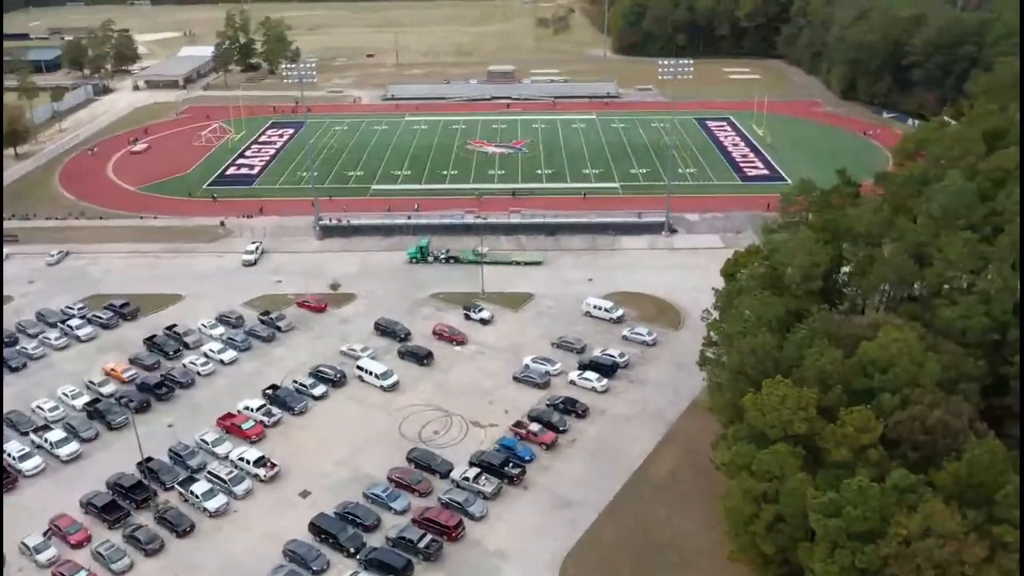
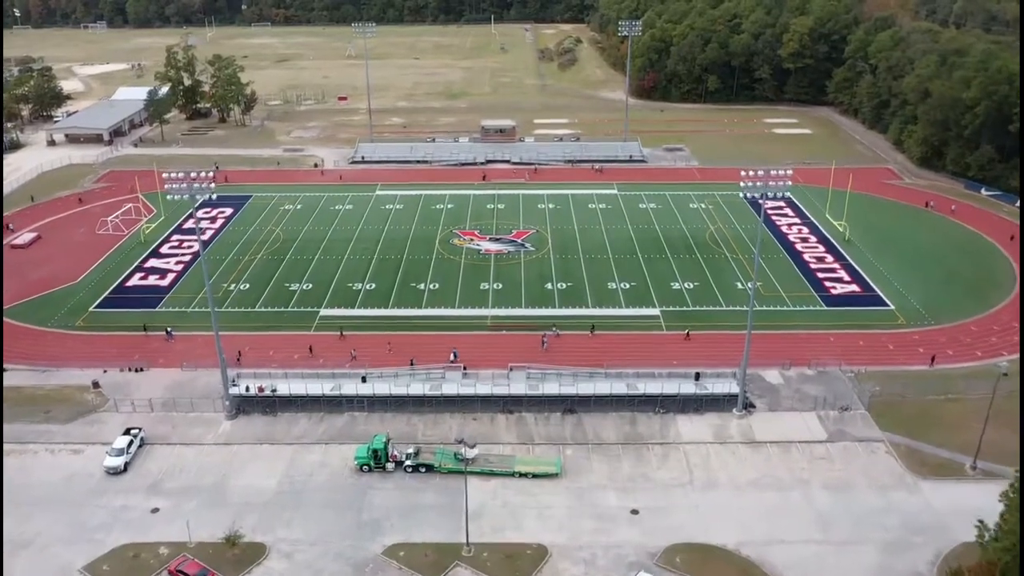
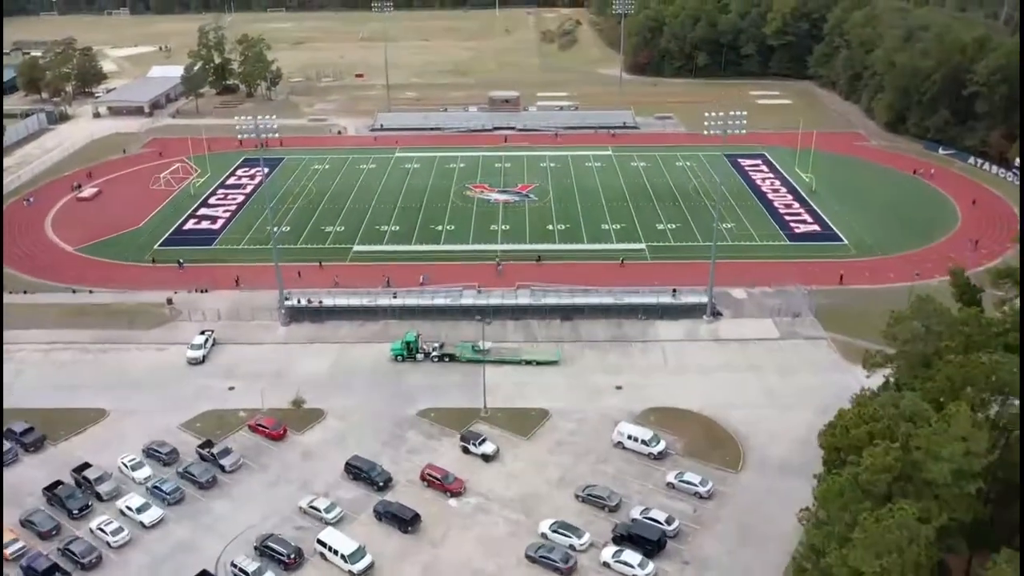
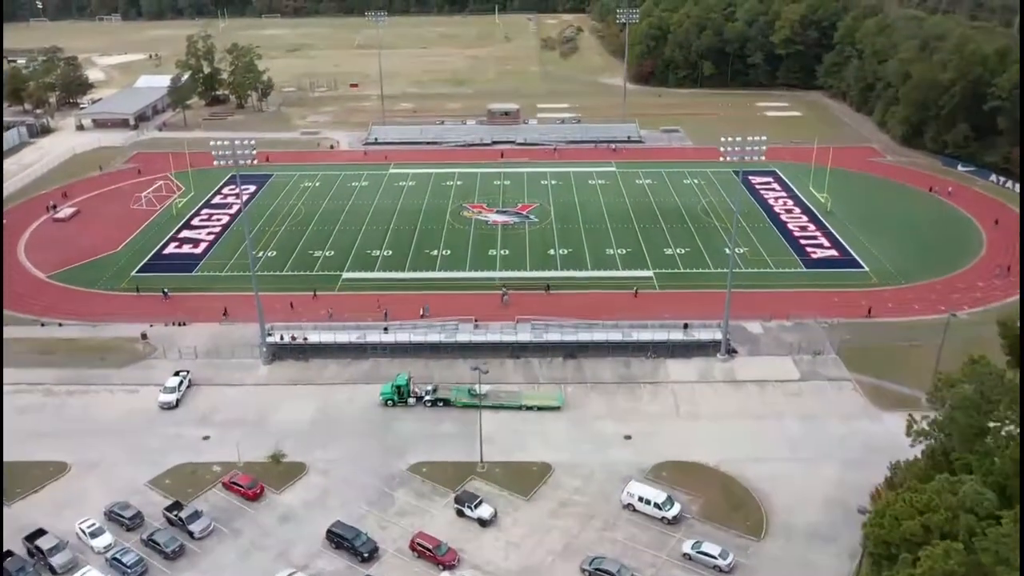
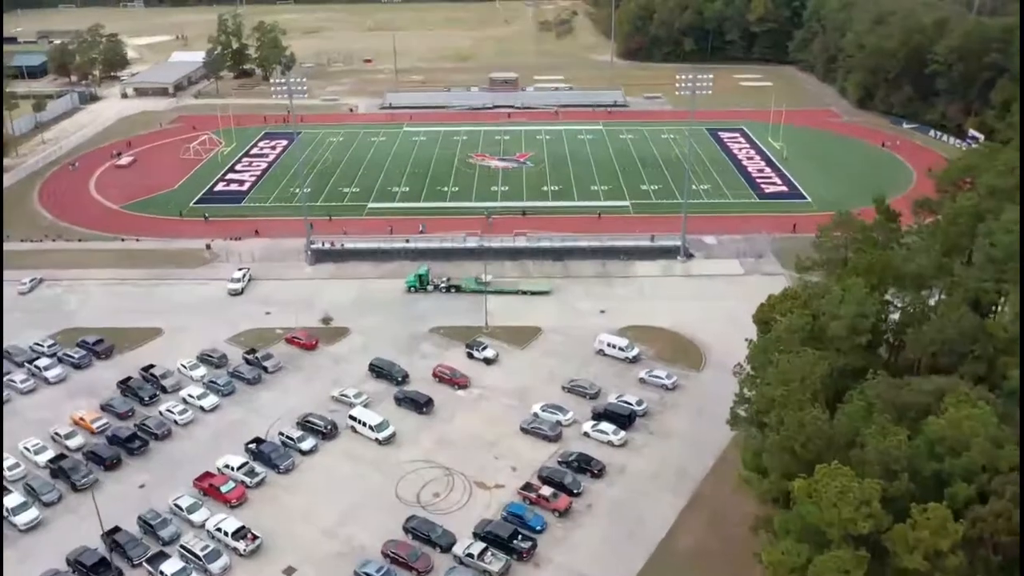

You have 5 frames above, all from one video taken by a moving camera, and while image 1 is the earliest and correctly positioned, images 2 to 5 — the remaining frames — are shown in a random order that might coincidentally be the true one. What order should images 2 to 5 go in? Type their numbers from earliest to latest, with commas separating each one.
5, 3, 4, 2
